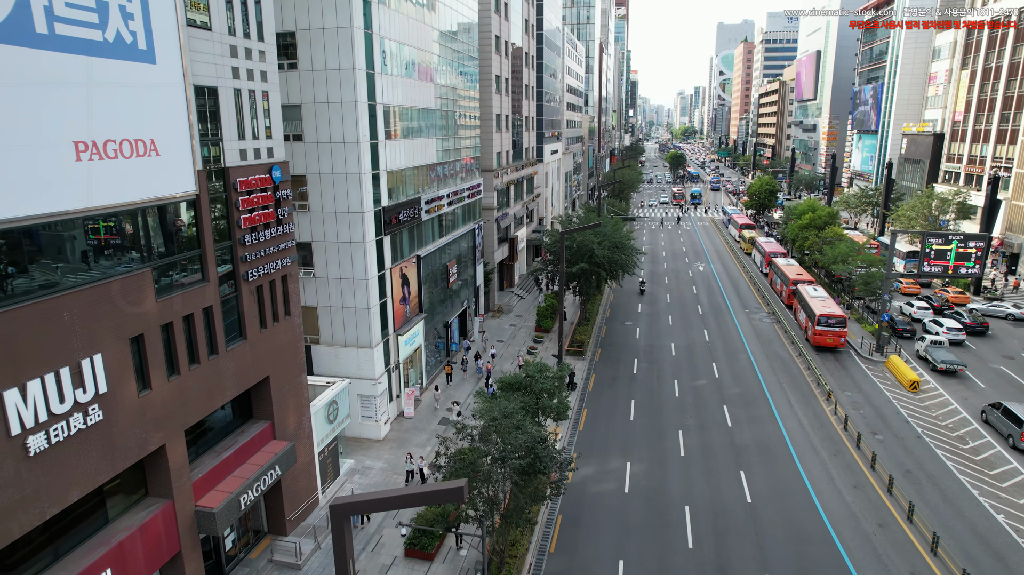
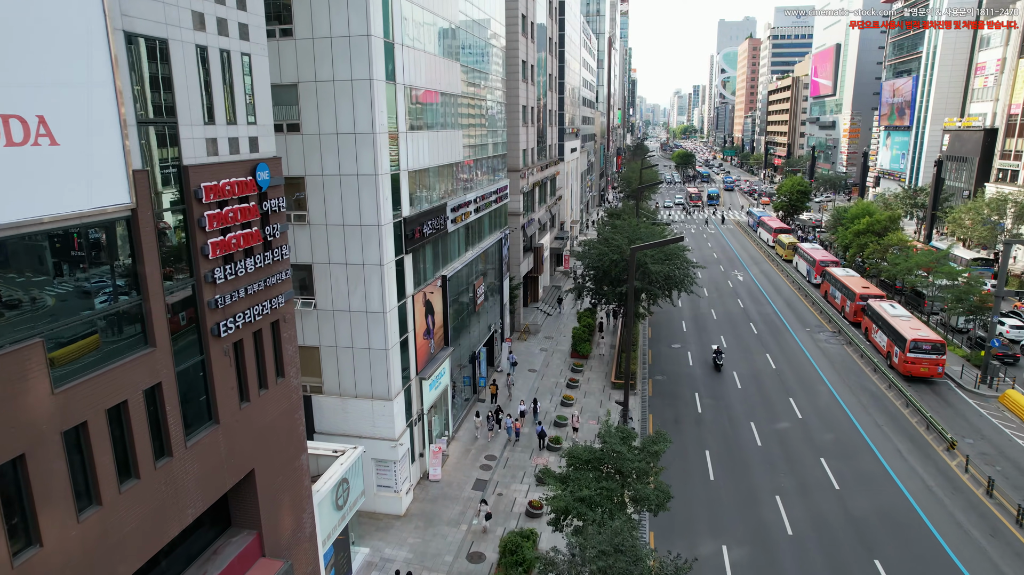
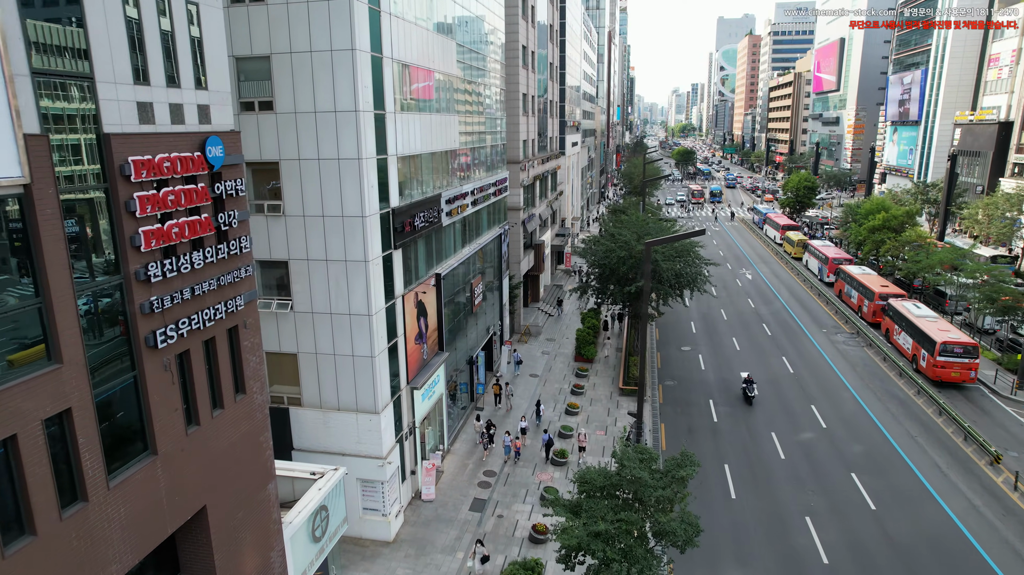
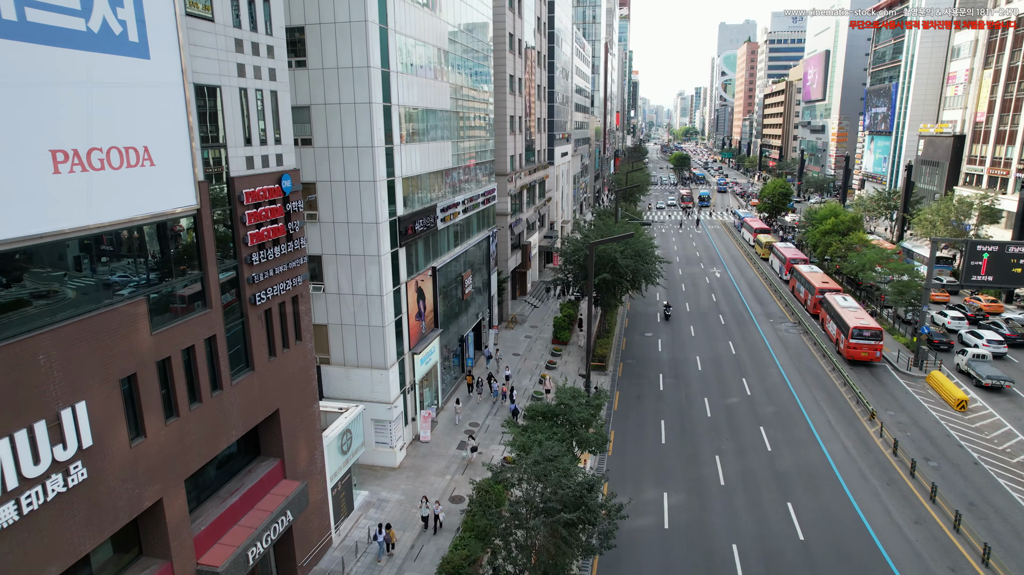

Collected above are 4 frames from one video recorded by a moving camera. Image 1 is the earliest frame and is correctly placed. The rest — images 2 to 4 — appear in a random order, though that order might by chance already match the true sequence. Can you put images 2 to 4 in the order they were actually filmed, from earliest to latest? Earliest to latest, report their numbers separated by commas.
4, 2, 3
